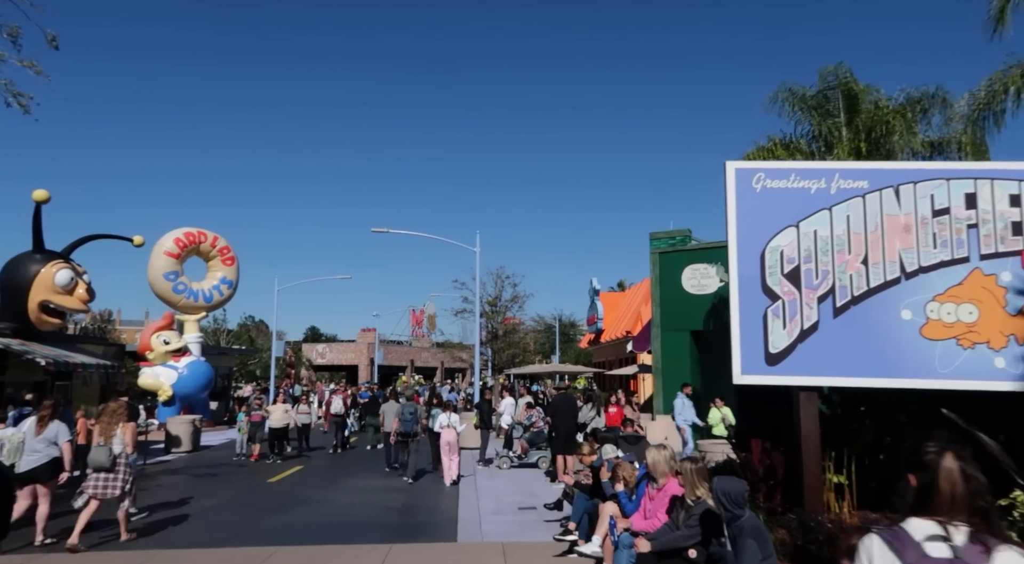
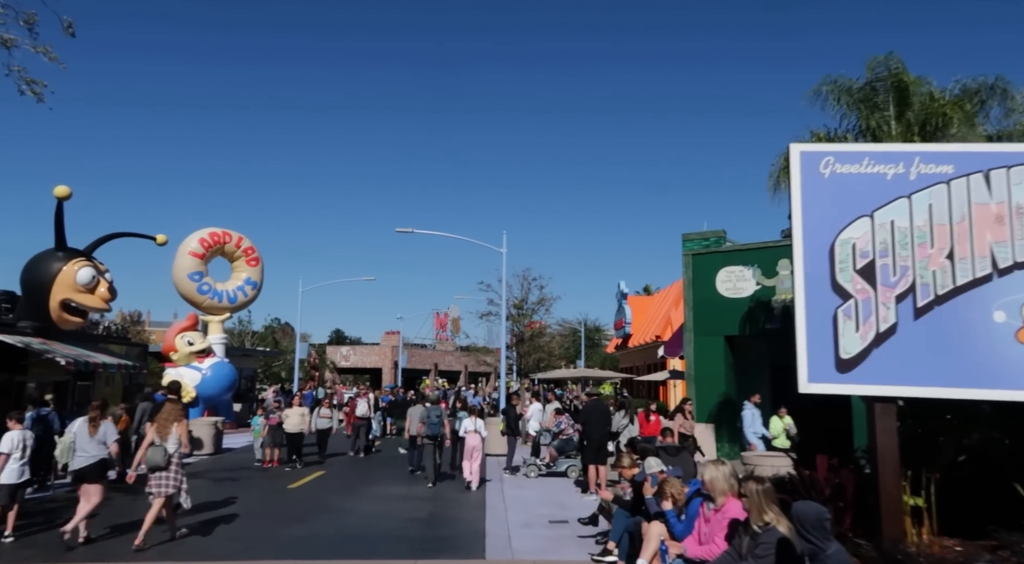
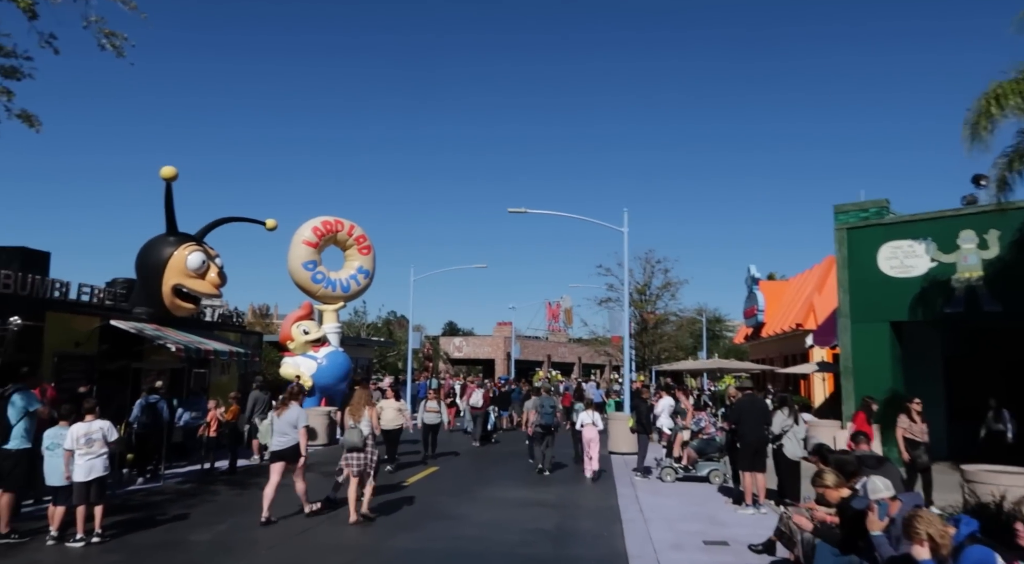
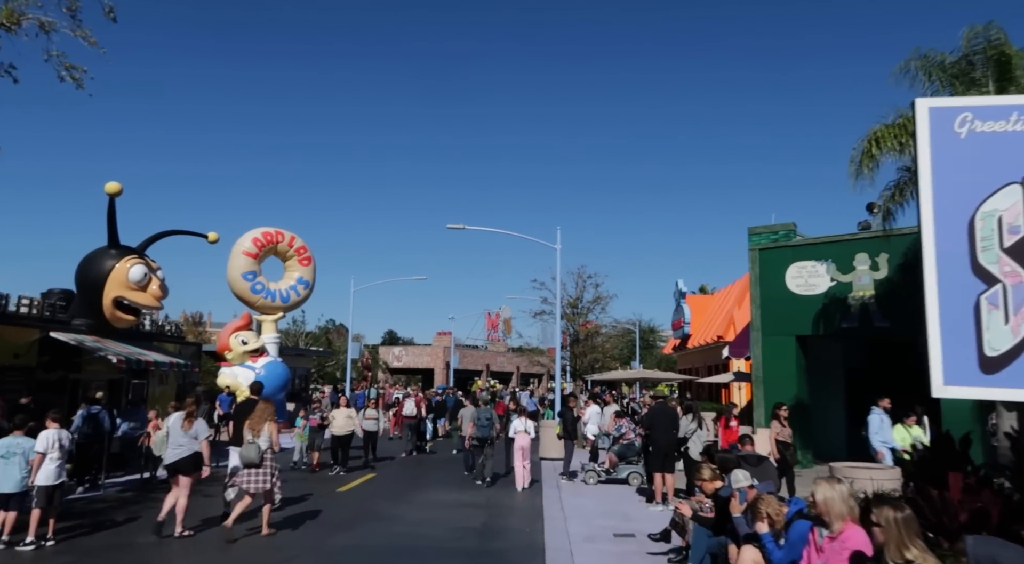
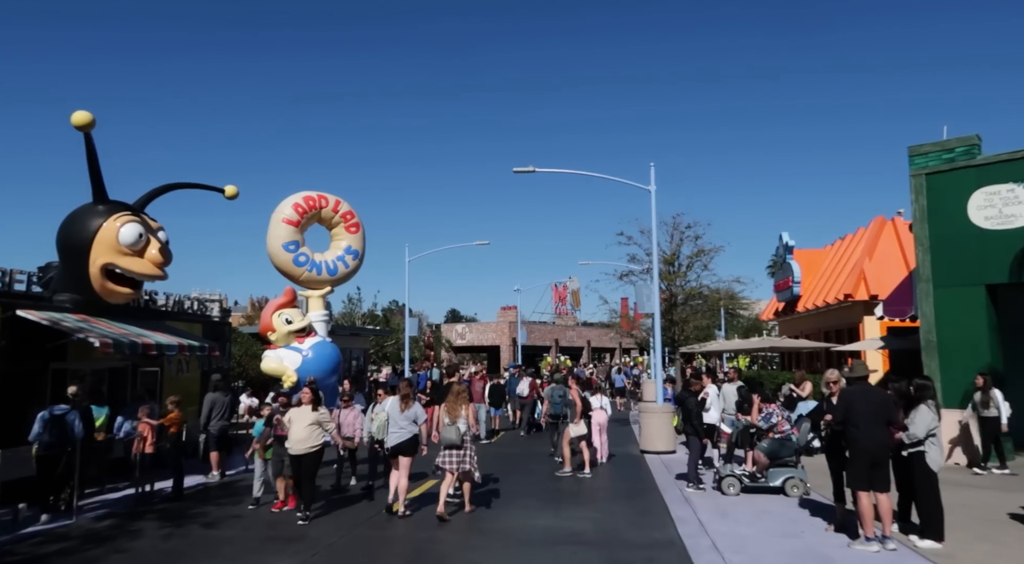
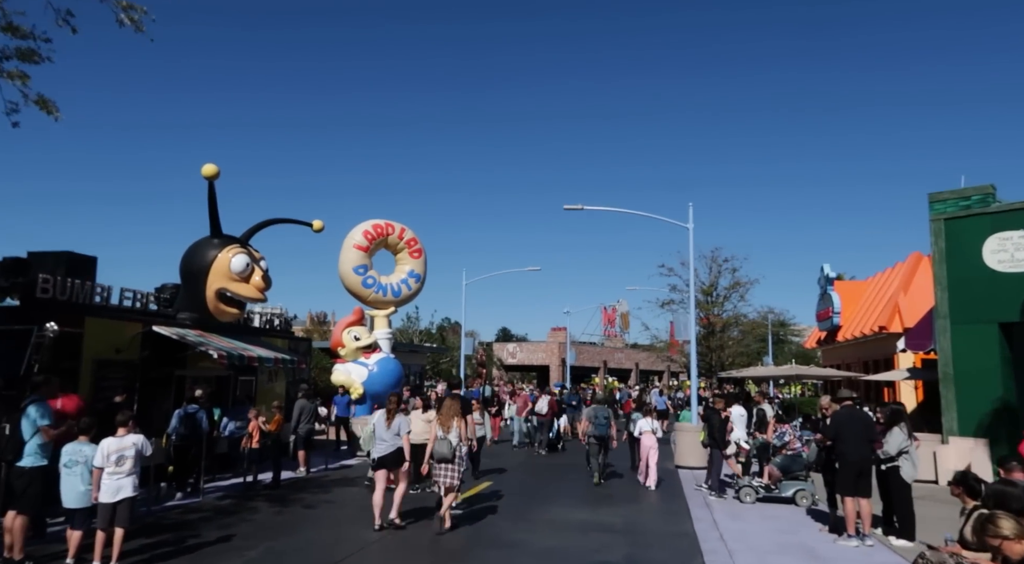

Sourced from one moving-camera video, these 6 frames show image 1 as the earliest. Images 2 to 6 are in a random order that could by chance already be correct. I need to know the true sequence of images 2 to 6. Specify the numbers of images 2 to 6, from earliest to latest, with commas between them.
2, 4, 3, 6, 5
